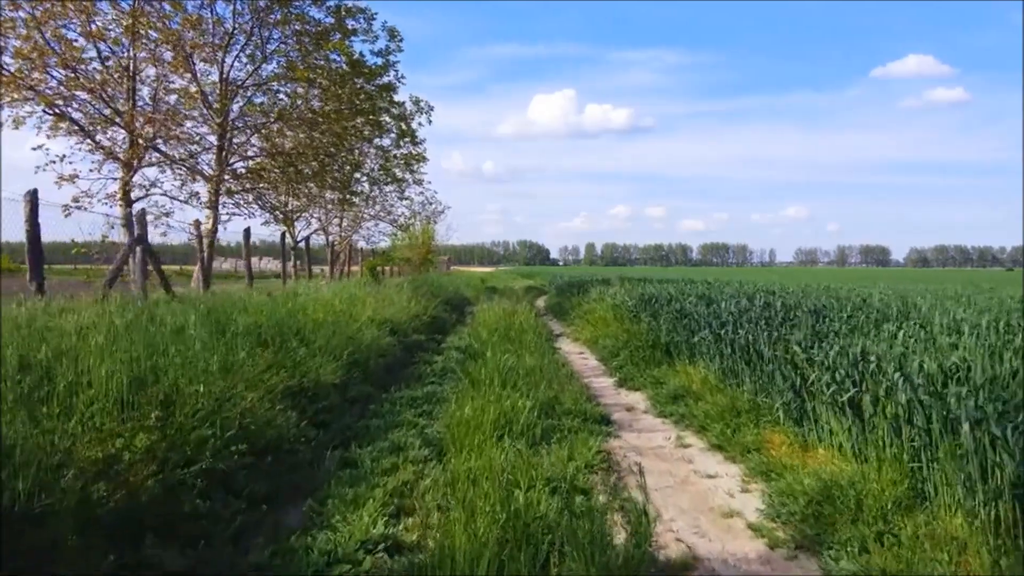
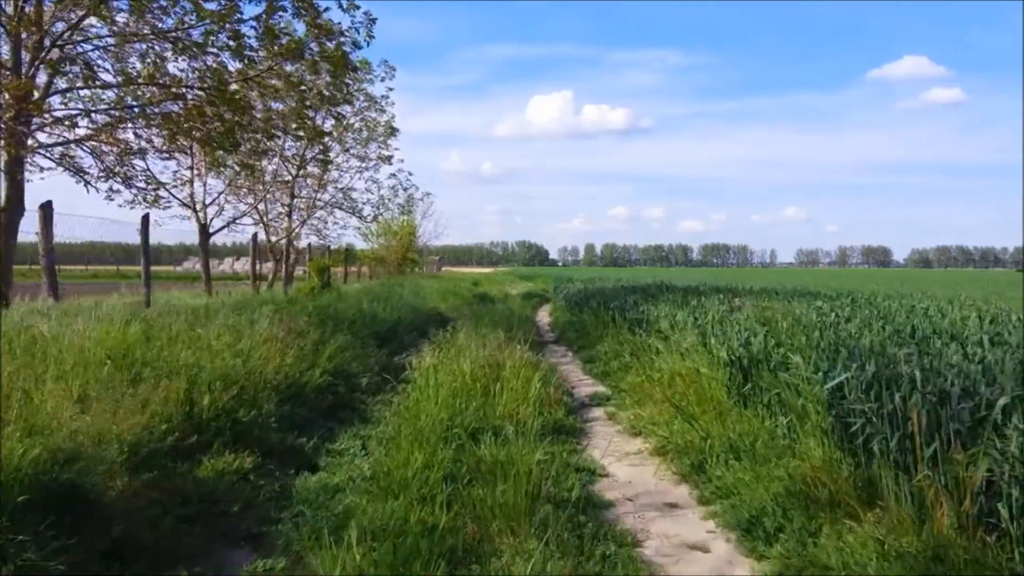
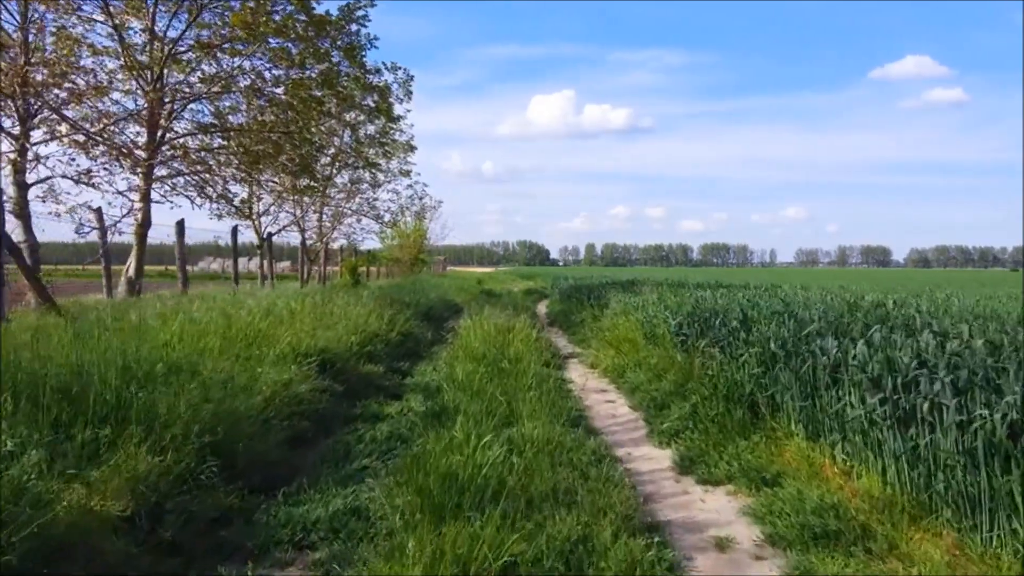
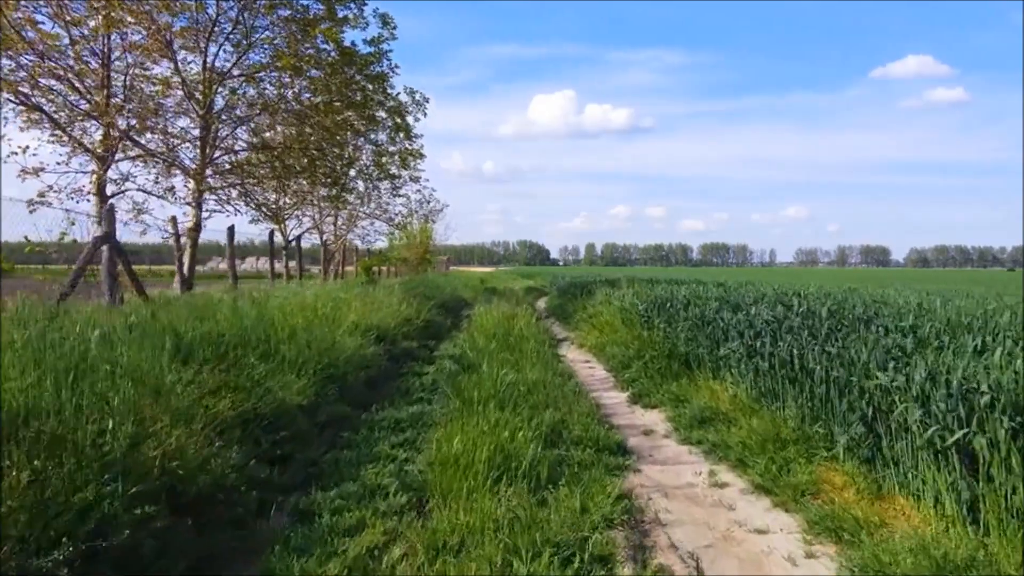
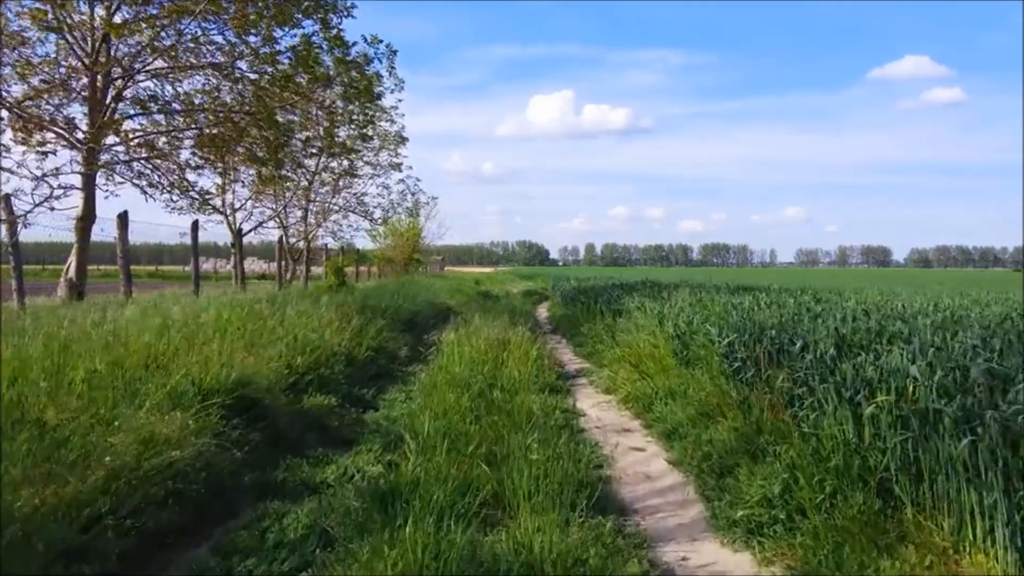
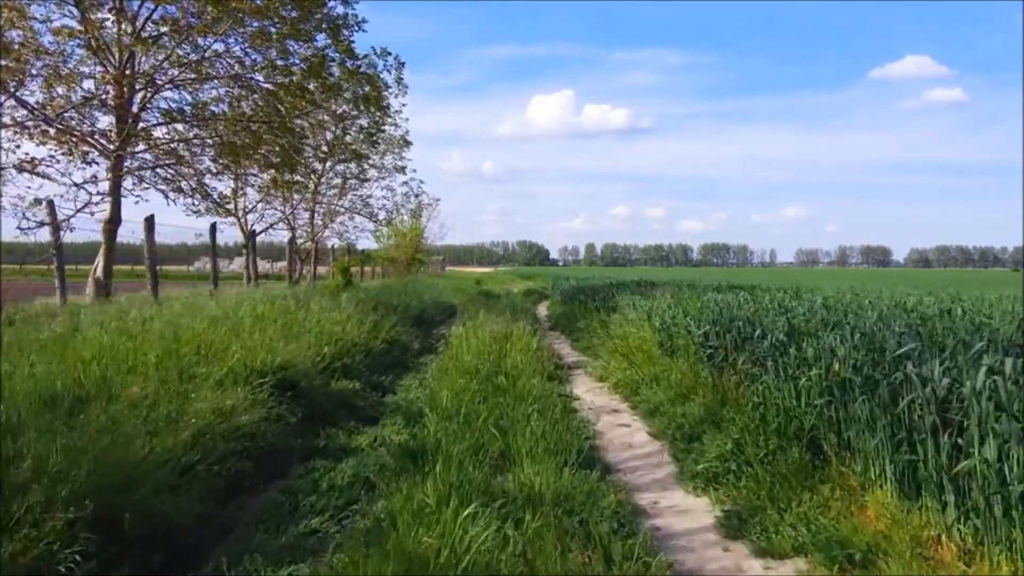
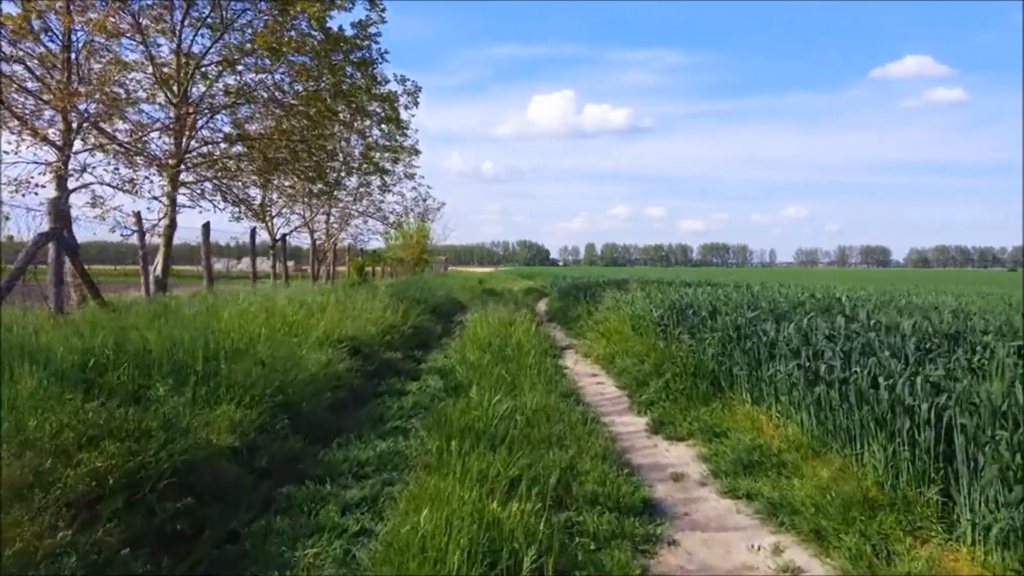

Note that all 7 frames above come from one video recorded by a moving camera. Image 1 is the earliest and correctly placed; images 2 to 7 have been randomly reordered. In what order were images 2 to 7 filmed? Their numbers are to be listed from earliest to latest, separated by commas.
4, 7, 3, 6, 5, 2
